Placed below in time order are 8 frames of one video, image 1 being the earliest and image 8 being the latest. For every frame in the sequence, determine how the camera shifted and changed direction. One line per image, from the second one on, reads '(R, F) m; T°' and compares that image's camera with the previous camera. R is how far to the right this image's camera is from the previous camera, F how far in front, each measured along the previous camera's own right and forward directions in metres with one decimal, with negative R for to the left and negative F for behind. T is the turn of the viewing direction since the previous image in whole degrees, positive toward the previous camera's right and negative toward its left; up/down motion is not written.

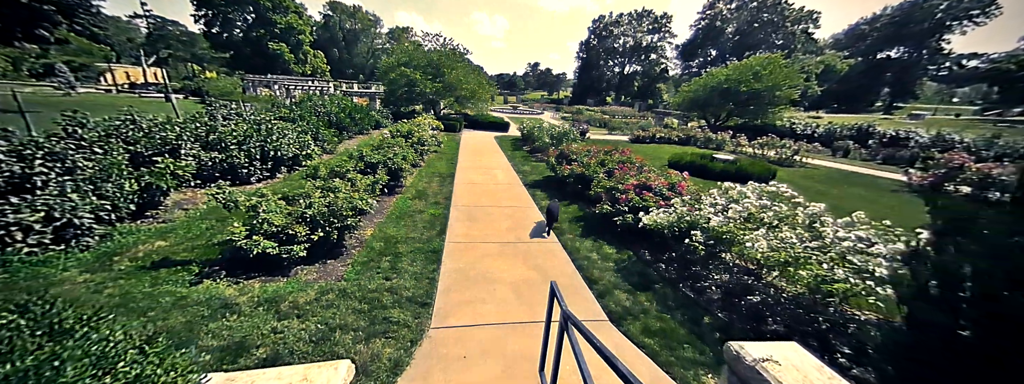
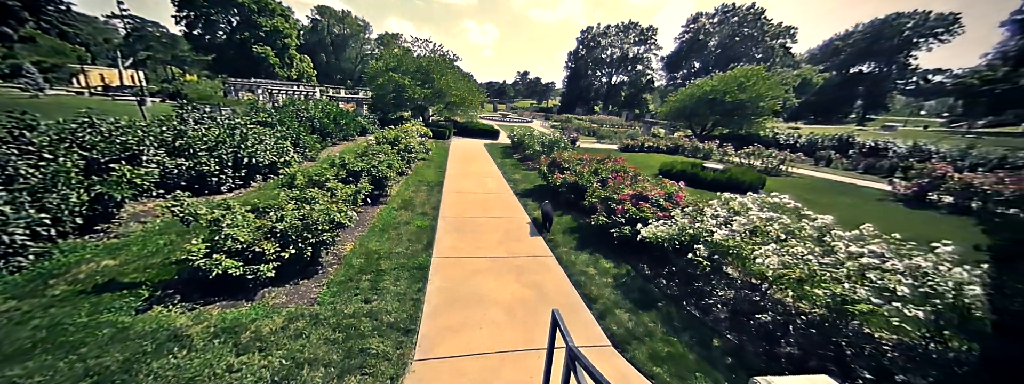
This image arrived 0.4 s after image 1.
(0.0, +0.3) m; +2°
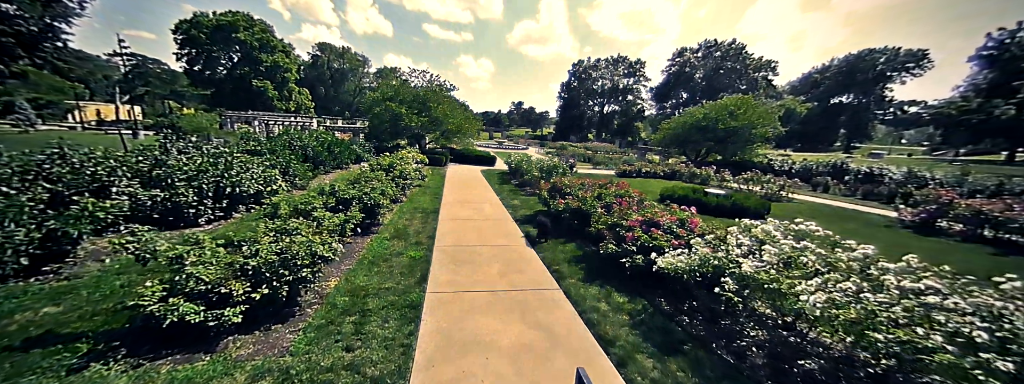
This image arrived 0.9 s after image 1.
(-0.1, +0.4) m; +1°
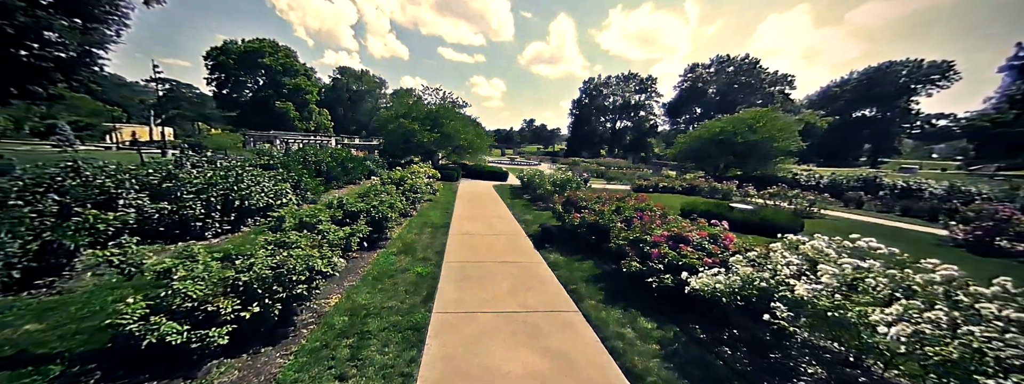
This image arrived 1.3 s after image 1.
(0.0, +0.3) m; -2°
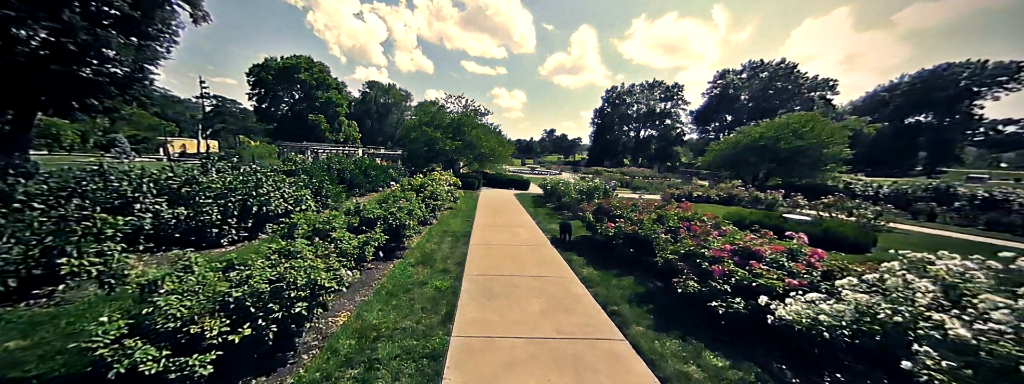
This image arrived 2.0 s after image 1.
(-0.1, +0.6) m; -4°
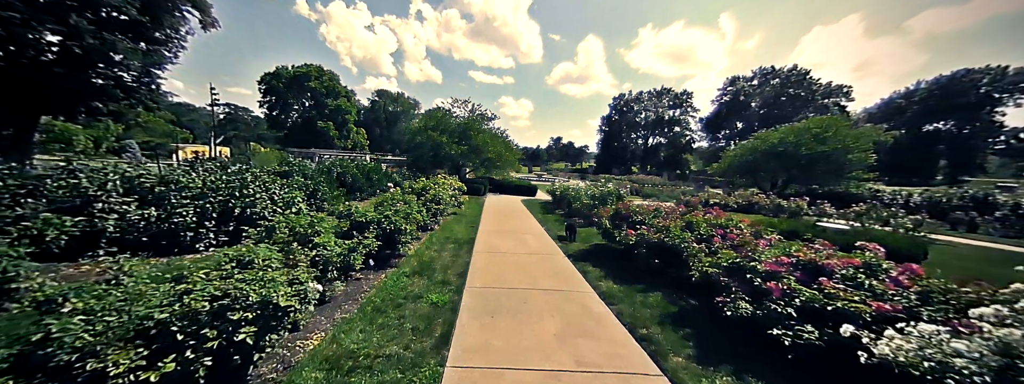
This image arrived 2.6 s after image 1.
(0.0, +0.6) m; -1°
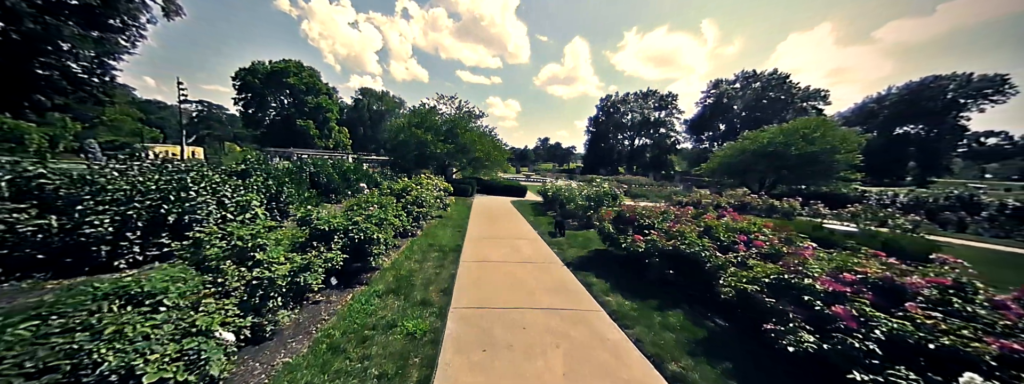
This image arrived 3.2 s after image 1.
(-0.1, +0.7) m; +2°
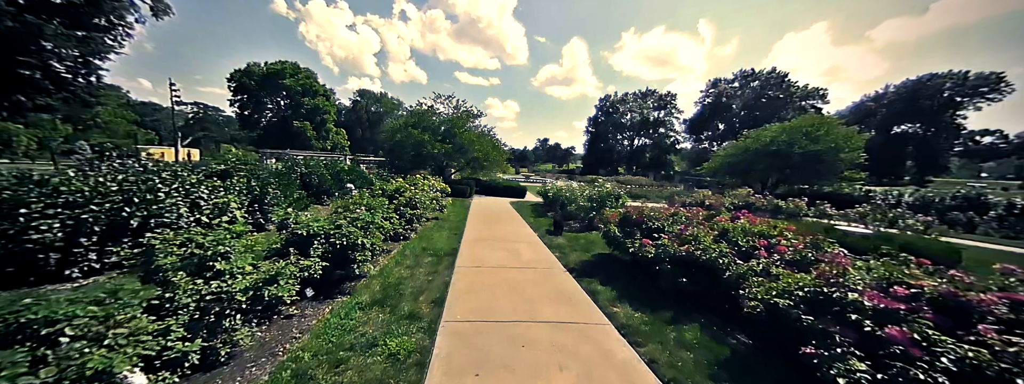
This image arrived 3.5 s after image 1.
(0.0, +0.4) m; 0°
